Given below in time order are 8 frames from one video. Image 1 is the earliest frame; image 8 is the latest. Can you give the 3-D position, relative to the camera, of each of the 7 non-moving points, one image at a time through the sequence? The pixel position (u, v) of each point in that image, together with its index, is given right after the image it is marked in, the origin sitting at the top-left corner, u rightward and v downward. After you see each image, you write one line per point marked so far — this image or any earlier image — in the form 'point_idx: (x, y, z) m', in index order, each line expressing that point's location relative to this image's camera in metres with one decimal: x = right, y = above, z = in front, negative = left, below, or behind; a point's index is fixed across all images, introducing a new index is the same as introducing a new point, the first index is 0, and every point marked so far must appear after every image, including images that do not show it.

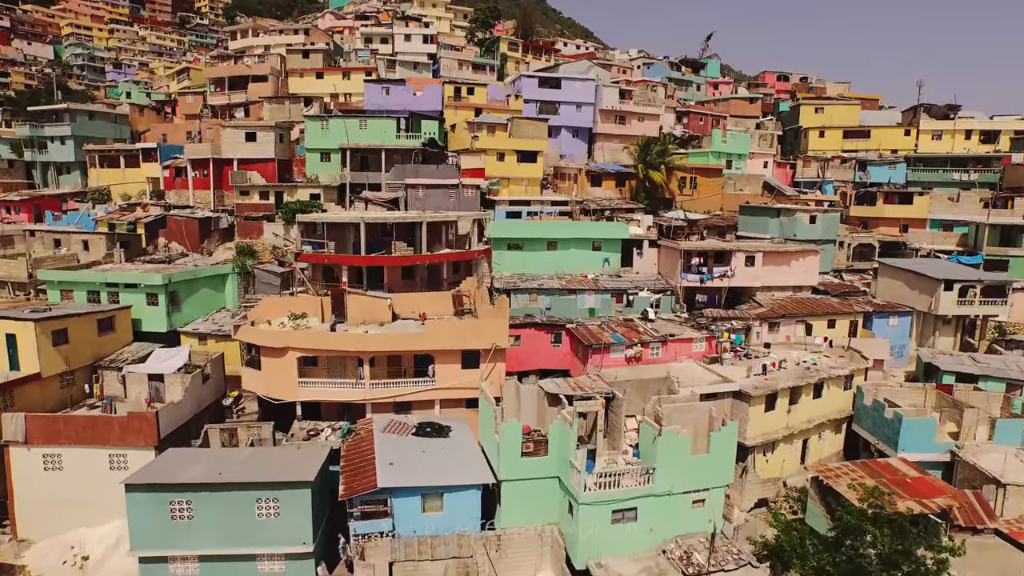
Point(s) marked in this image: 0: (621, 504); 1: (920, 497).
0: (+2.5, -5.0, +16.8) m
1: (+11.1, -5.7, +19.8) m
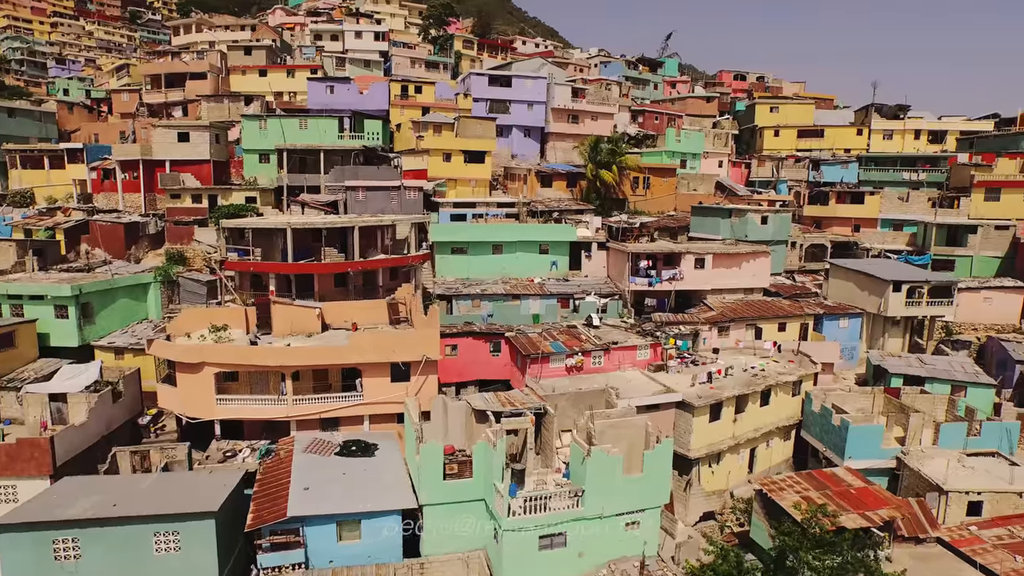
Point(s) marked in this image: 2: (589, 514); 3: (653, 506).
0: (+0.8, -5.2, +15.7) m
1: (+9.2, -5.8, +19.1) m
2: (+1.7, -4.9, +16.0) m
3: (+3.2, -4.9, +16.5) m
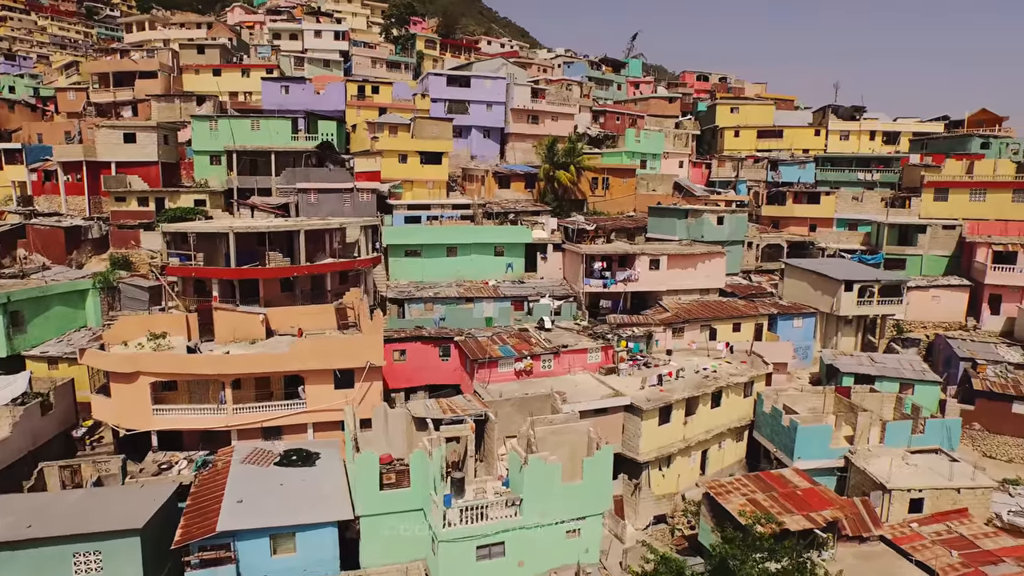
0: (-0.6, -5.3, +15.4) m
1: (+7.8, -5.9, +19.1) m
2: (+0.3, -5.0, +15.7) m
3: (+1.8, -5.0, +16.3) m
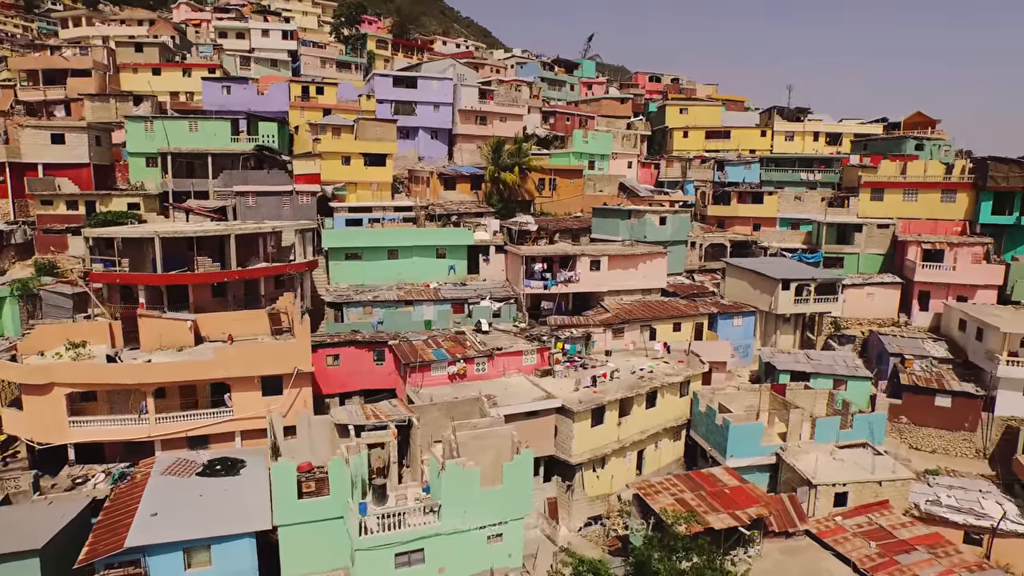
0: (-2.3, -5.4, +15.3) m
1: (+5.9, -5.9, +19.4) m
2: (-1.4, -5.1, +15.6) m
3: (+0.1, -5.1, +16.3) m
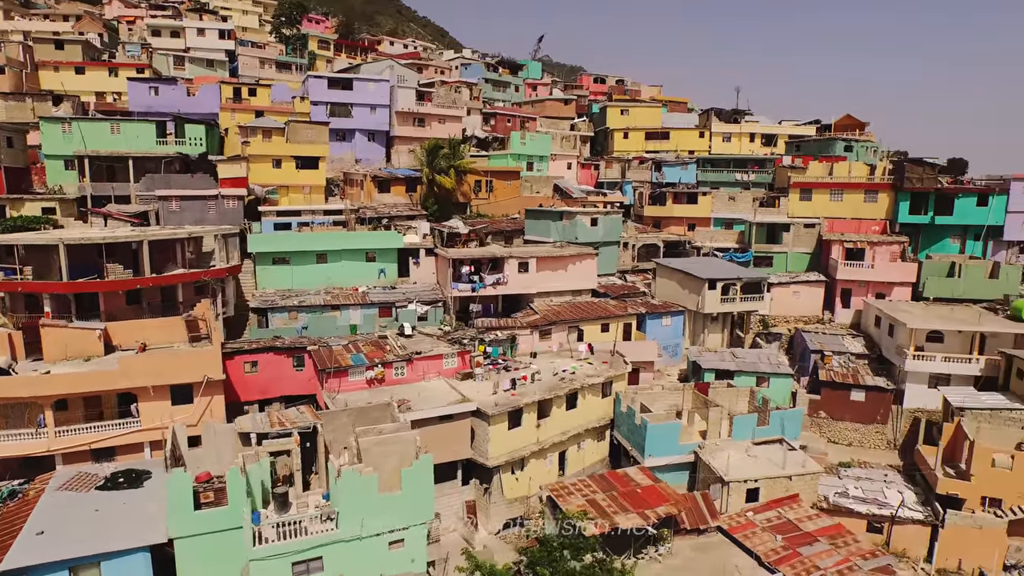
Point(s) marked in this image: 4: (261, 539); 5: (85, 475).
0: (-4.4, -5.6, +15.2) m
1: (+3.5, -6.0, +19.7) m
2: (-3.5, -5.3, +15.6) m
3: (-2.1, -5.2, +16.3) m
4: (-5.2, -5.2, +14.9) m
5: (-10.9, -4.7, +18.5) m
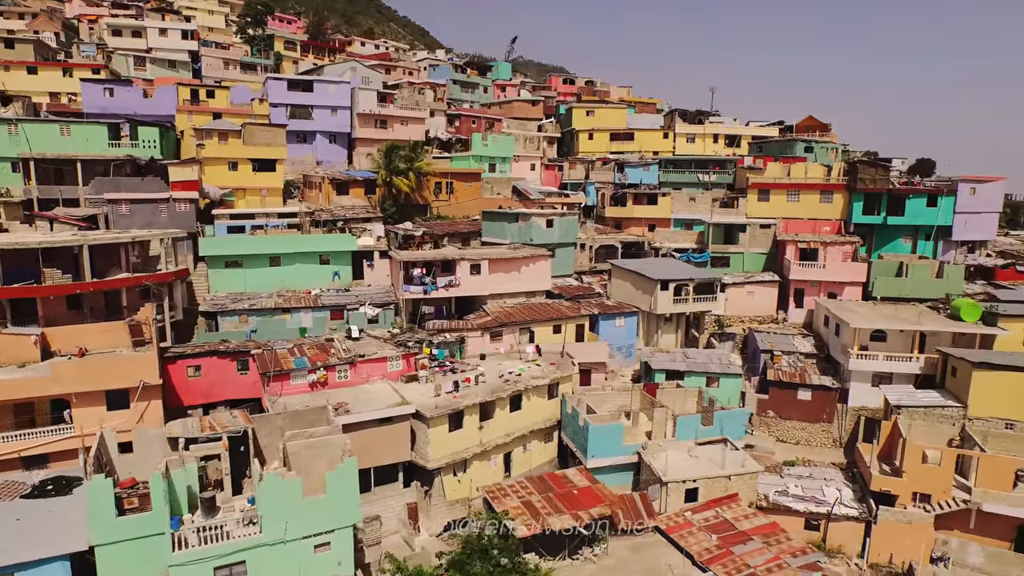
0: (-6.1, -5.7, +15.3) m
1: (+1.8, -6.0, +19.9) m
2: (-5.2, -5.4, +15.6) m
3: (-3.8, -5.4, +16.4) m
4: (-6.8, -5.3, +15.0) m
5: (-12.6, -4.9, +18.4) m
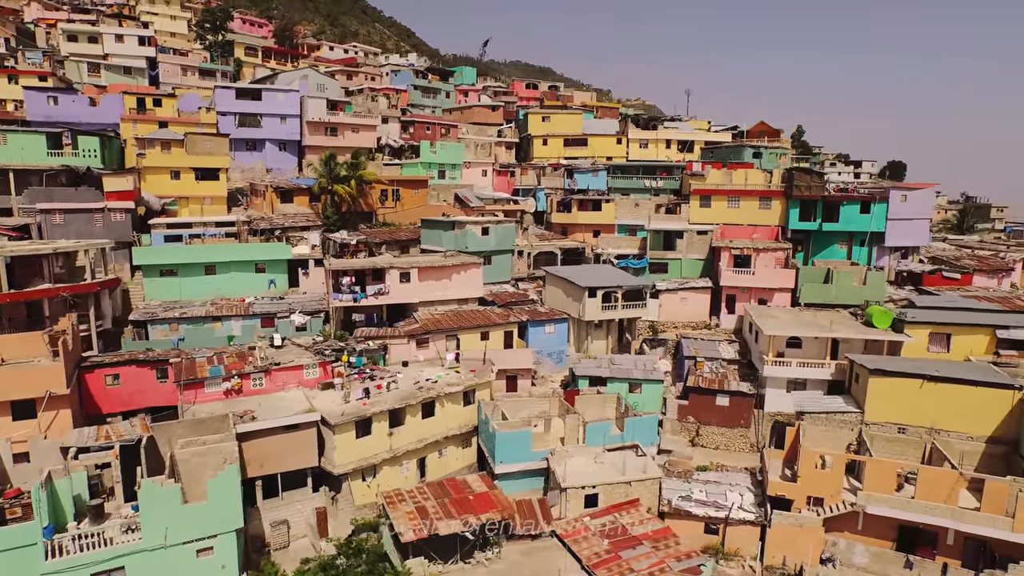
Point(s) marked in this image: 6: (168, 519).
0: (-8.9, -6.1, +15.8) m
1: (-1.2, -6.4, +20.6) m
2: (-8.1, -5.8, +16.2) m
3: (-6.7, -5.7, +17.0) m
4: (-9.7, -5.6, +15.5) m
5: (-15.5, -5.2, +18.9) m
6: (-7.7, -5.2, +16.3) m
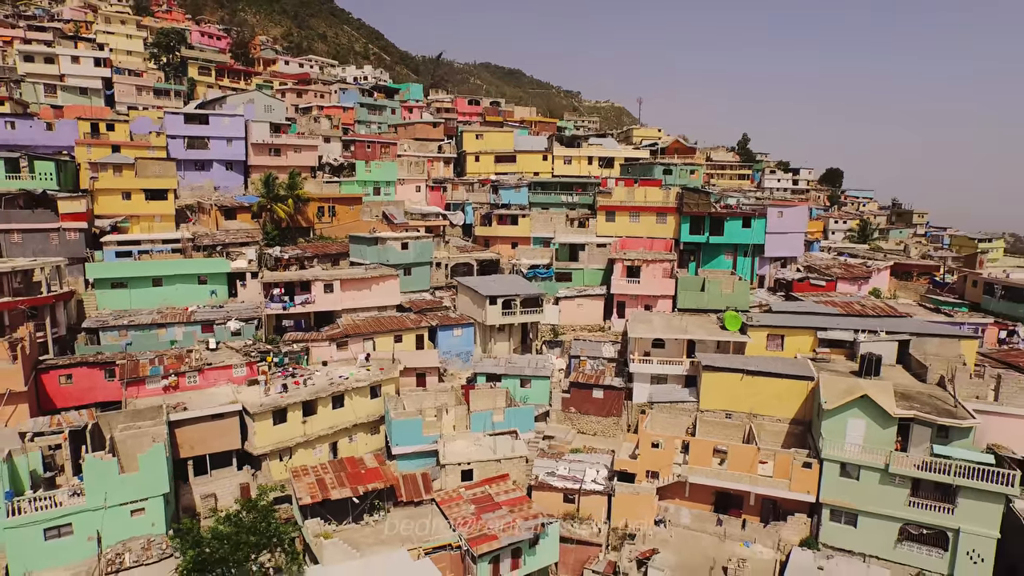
0: (-12.8, -6.6, +20.3) m
1: (-5.2, -6.8, +25.3) m
2: (-12.0, -6.3, +20.7) m
3: (-10.6, -6.2, +21.5) m
4: (-13.5, -6.2, +19.9) m
5: (-19.5, -5.8, +23.1) m
6: (-11.6, -5.7, +20.8) m
